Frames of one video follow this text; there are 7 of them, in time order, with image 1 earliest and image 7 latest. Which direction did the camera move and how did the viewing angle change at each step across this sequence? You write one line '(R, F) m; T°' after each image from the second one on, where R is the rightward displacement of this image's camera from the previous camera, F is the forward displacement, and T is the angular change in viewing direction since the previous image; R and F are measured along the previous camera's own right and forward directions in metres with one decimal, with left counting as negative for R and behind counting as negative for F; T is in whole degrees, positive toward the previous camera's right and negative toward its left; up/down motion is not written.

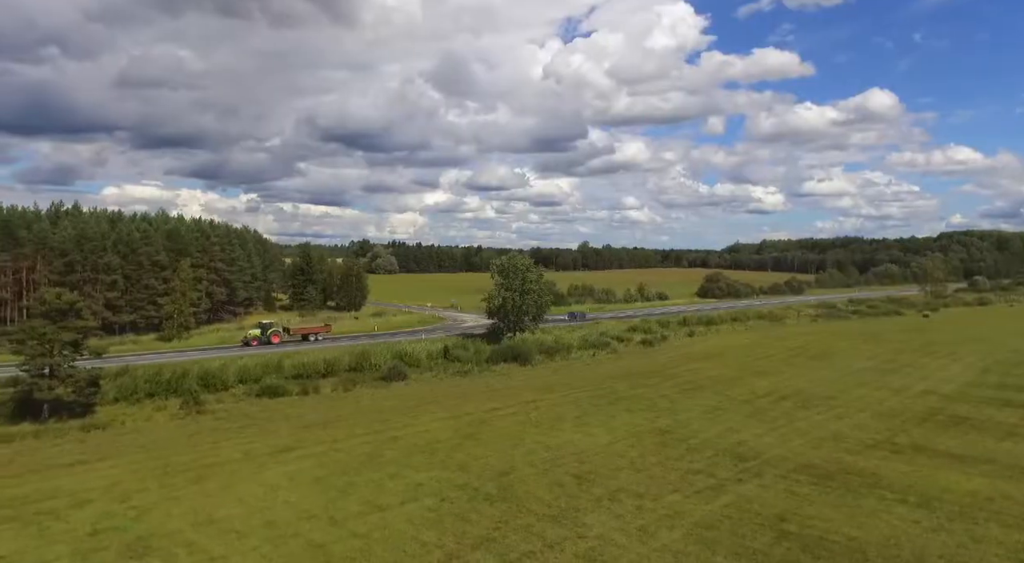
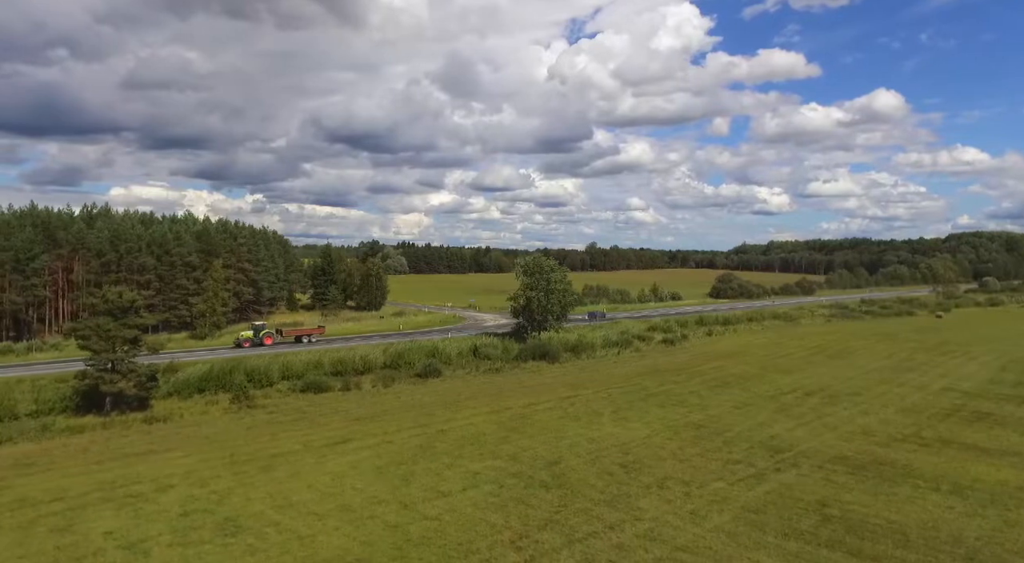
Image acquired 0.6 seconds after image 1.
(-1.6, -1.3) m; 0°
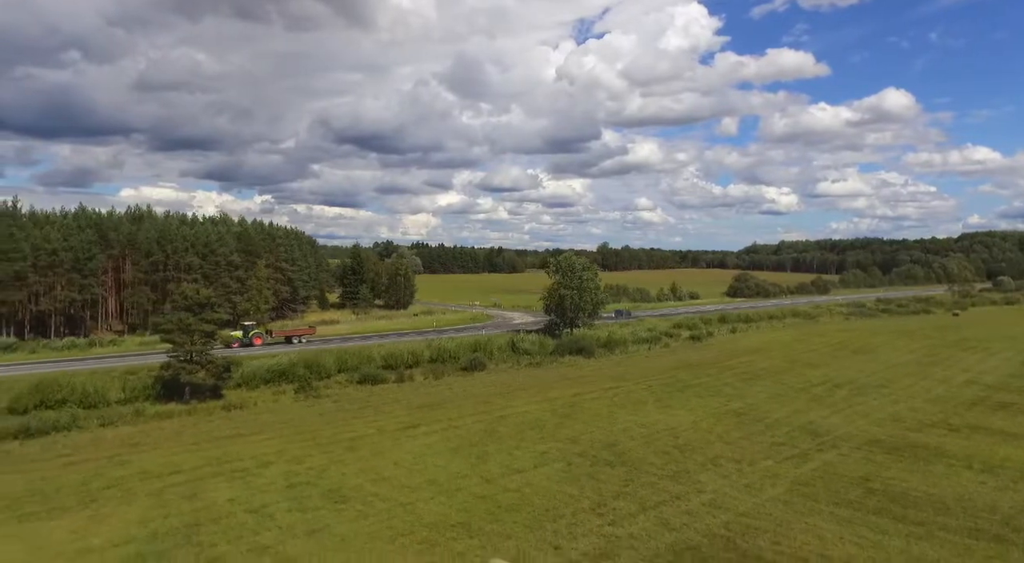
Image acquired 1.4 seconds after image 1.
(-2.1, -2.2) m; -1°
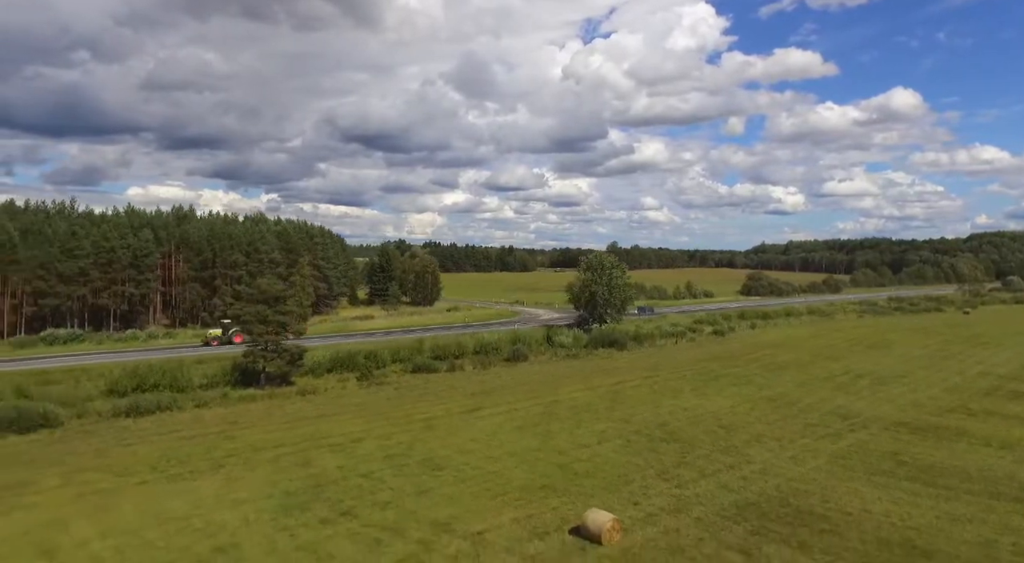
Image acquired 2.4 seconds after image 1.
(-2.3, -2.9) m; 0°
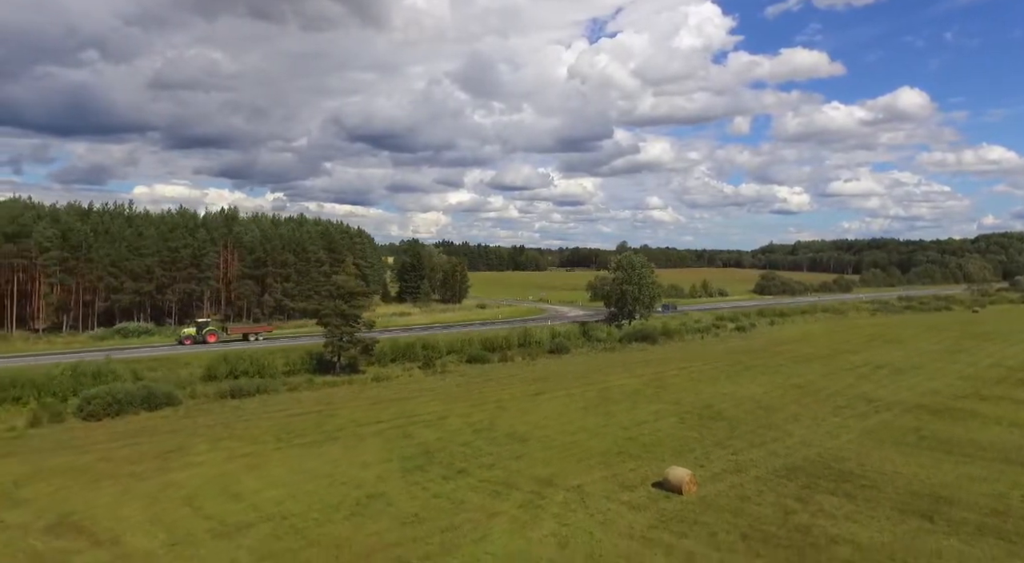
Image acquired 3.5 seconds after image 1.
(-2.7, -3.8) m; 0°
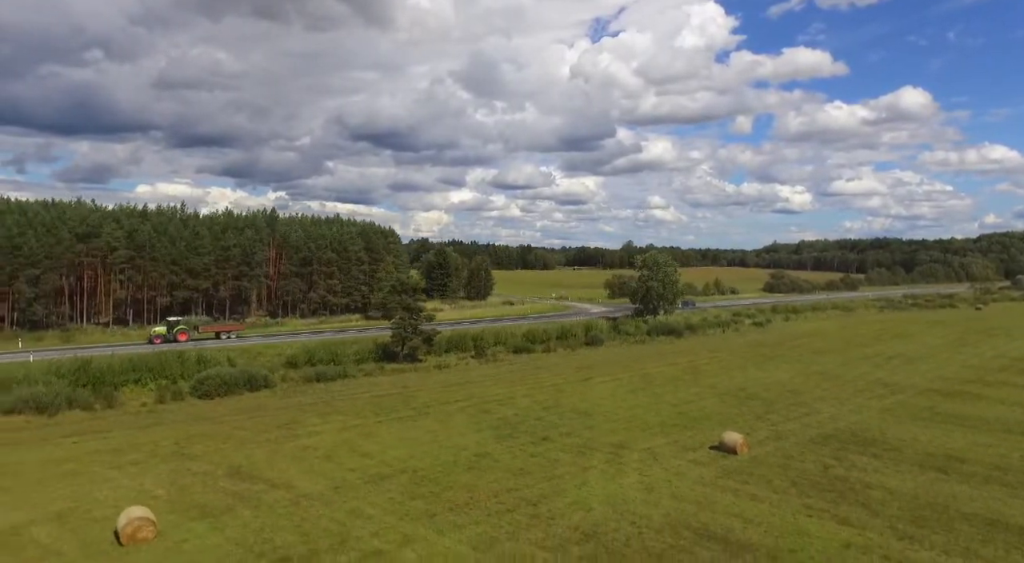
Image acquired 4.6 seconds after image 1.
(-2.9, -4.2) m; 0°
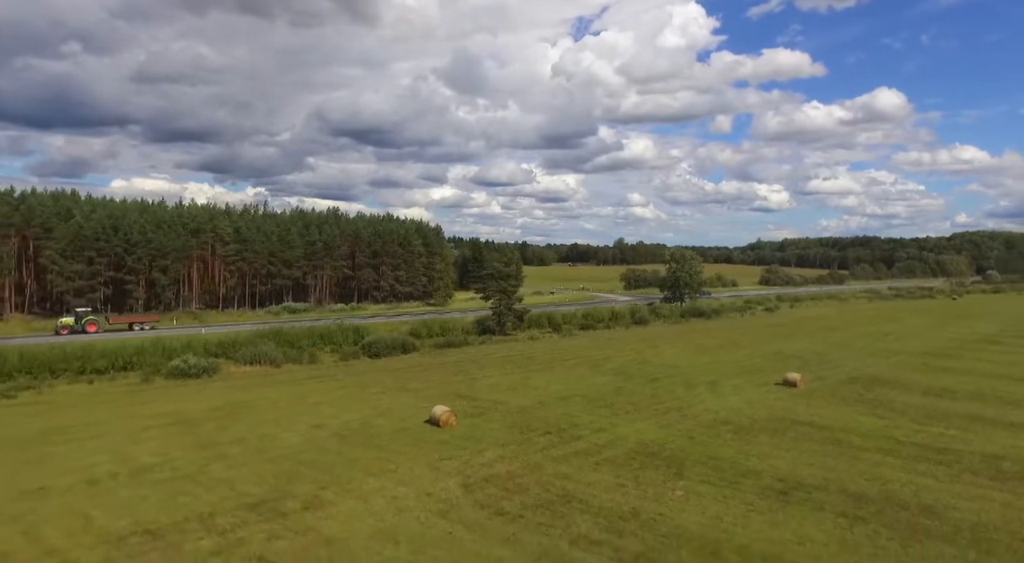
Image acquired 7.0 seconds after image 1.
(-7.4, -10.2) m; +2°
